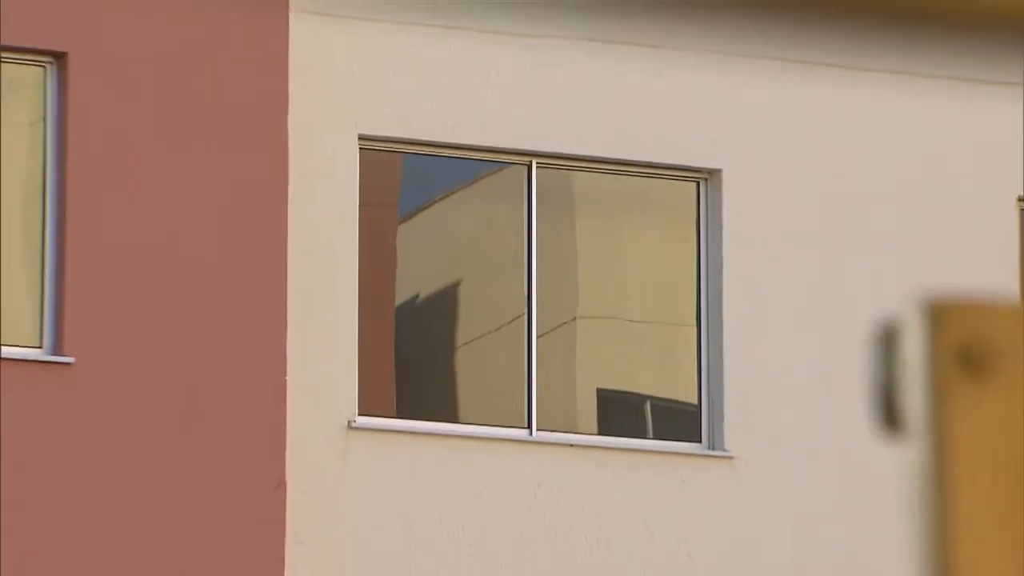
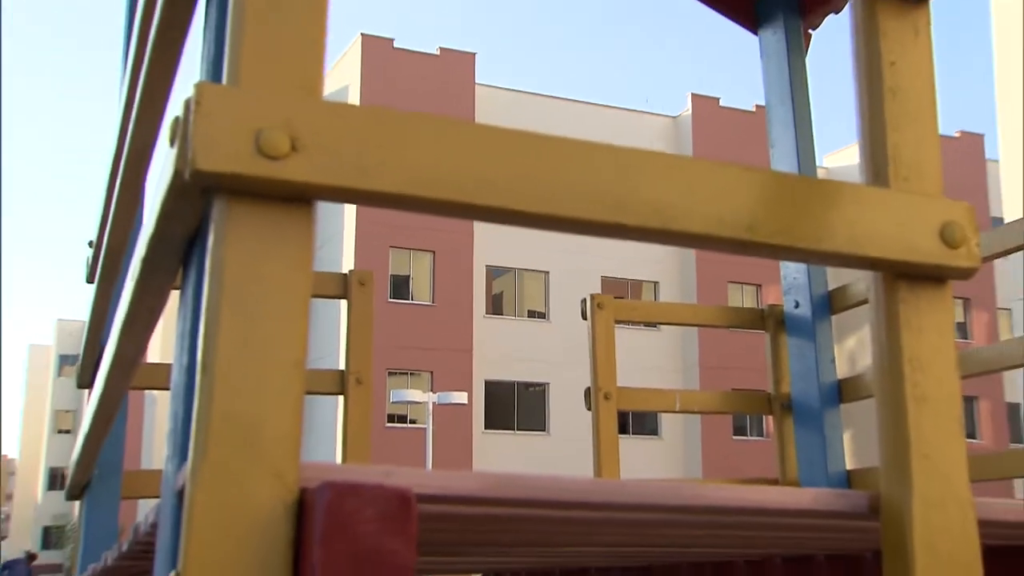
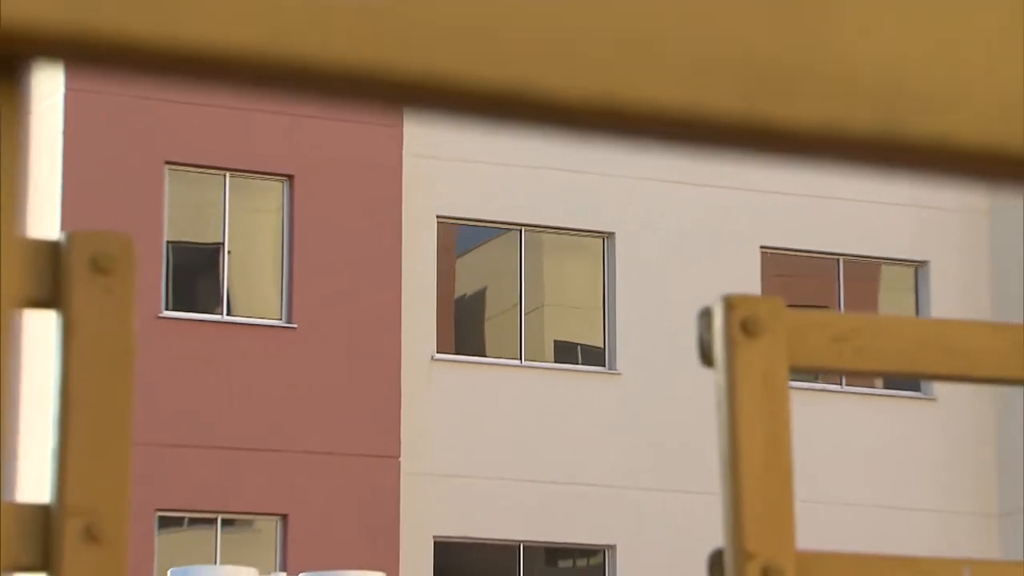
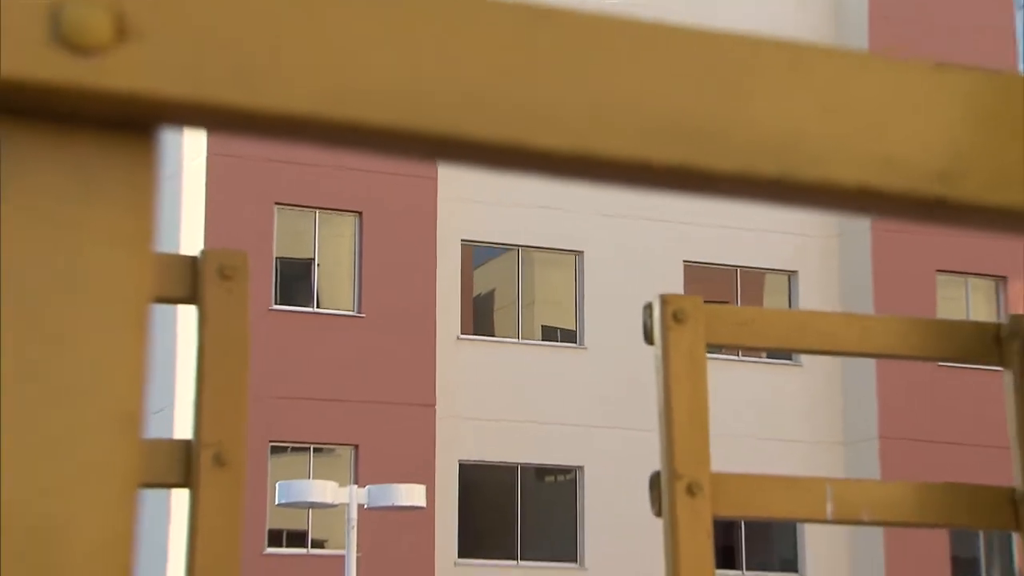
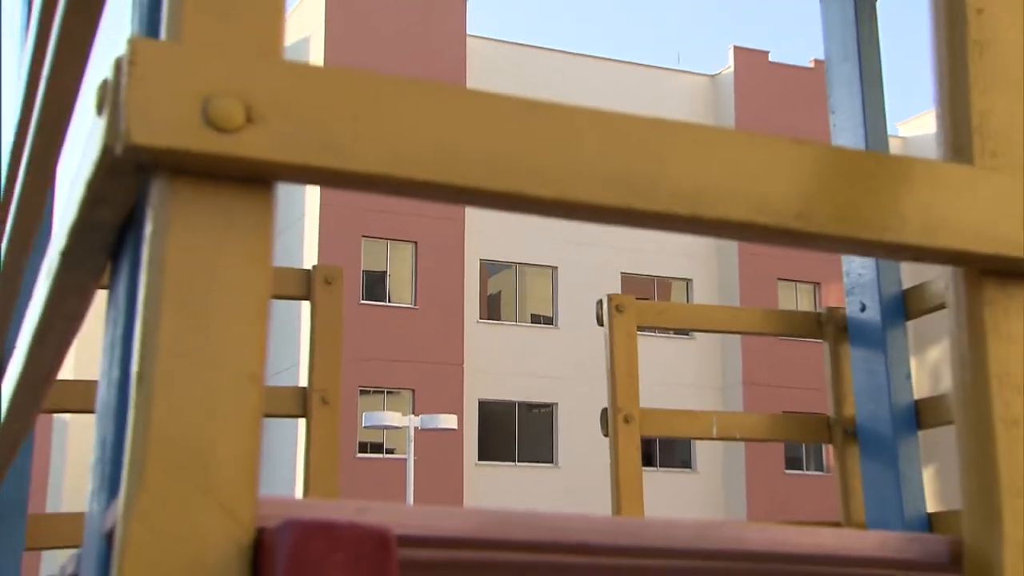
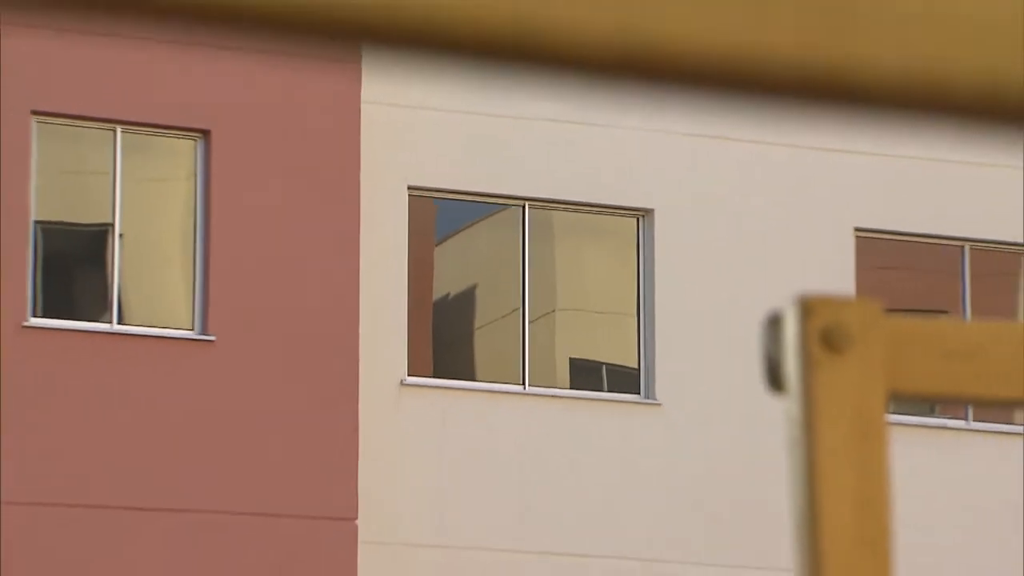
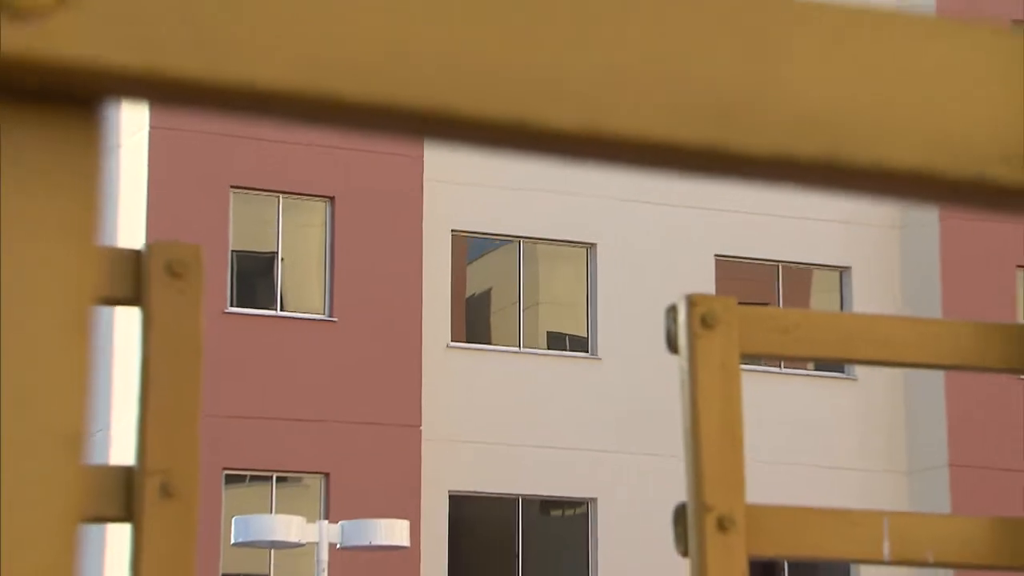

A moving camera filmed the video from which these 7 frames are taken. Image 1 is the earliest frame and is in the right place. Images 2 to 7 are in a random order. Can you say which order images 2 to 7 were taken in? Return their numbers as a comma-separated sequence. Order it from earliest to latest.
6, 3, 7, 4, 5, 2
